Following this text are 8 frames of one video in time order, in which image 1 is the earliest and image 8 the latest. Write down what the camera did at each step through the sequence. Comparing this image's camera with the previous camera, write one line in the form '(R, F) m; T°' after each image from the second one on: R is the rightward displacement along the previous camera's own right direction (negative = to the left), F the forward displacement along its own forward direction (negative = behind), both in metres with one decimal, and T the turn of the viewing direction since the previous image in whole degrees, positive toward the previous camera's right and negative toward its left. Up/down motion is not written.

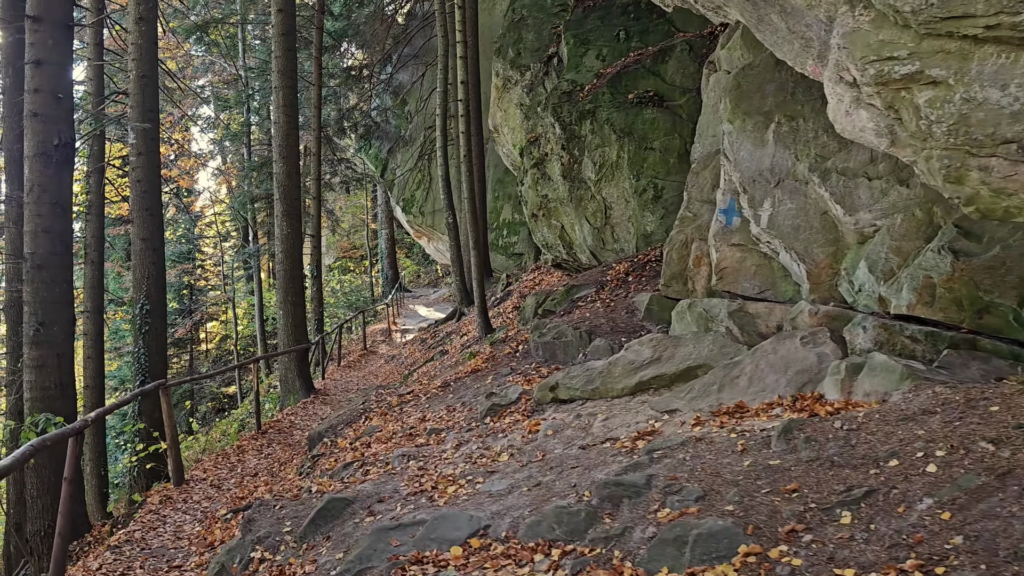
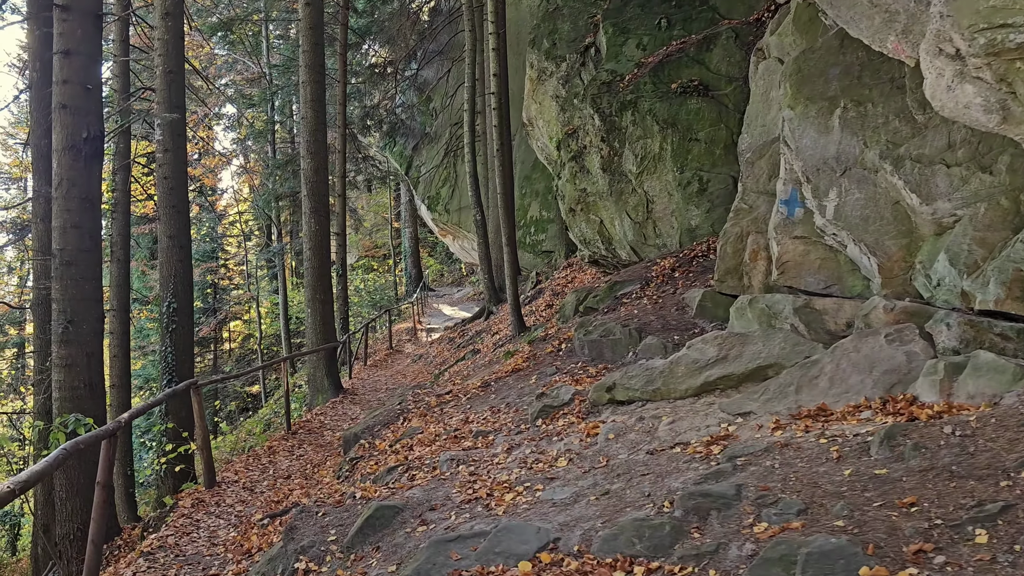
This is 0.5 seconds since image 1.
(-0.2, +0.3) m; -1°
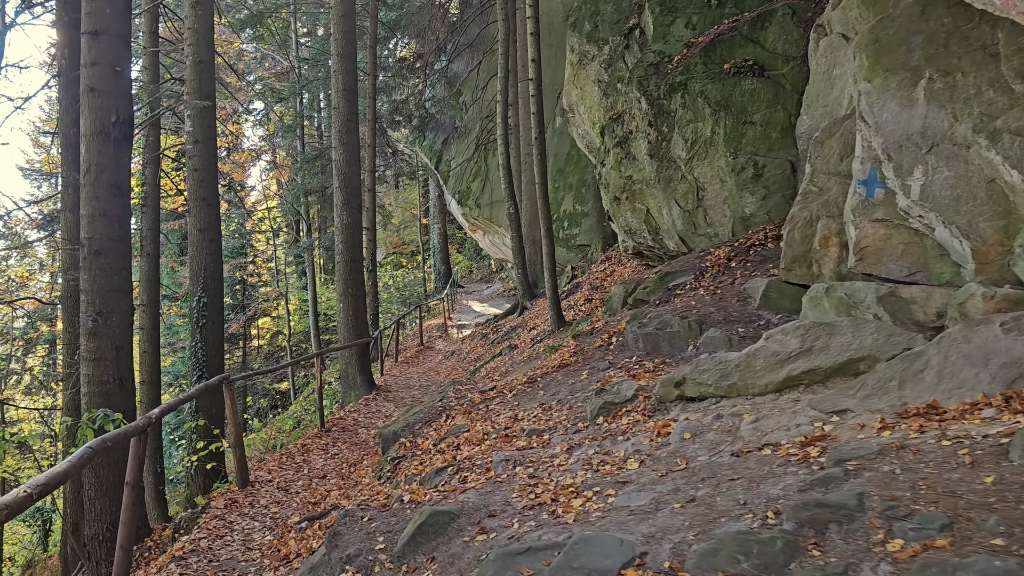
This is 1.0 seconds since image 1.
(-0.2, +0.4) m; -2°
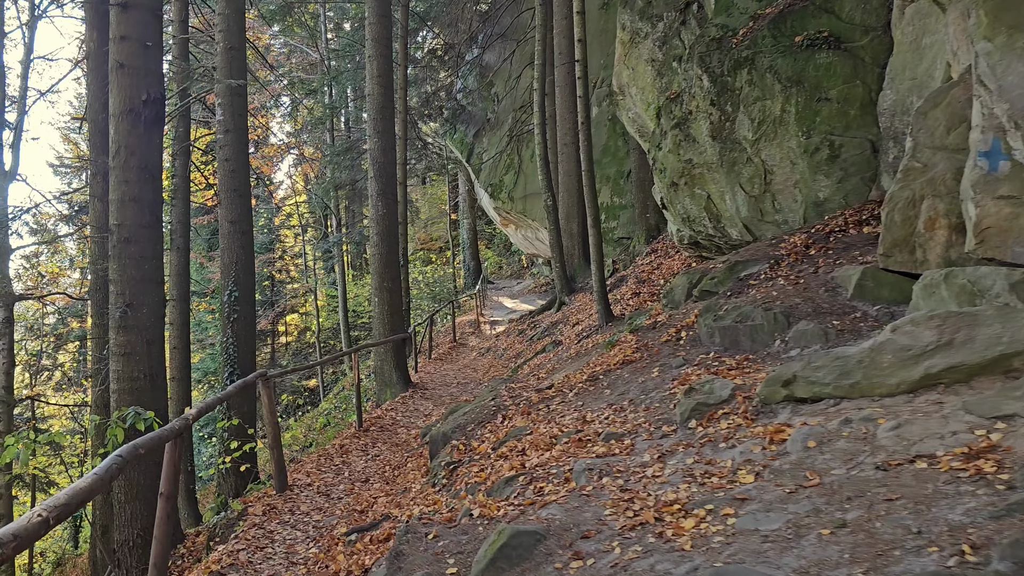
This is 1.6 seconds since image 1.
(-0.3, +0.6) m; -2°
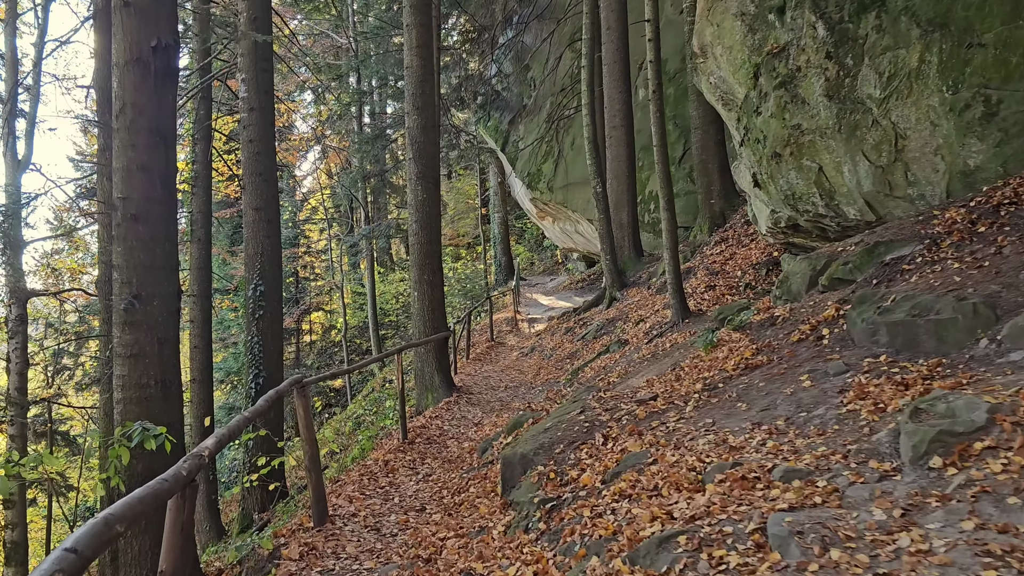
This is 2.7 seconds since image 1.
(-0.5, +1.3) m; -1°
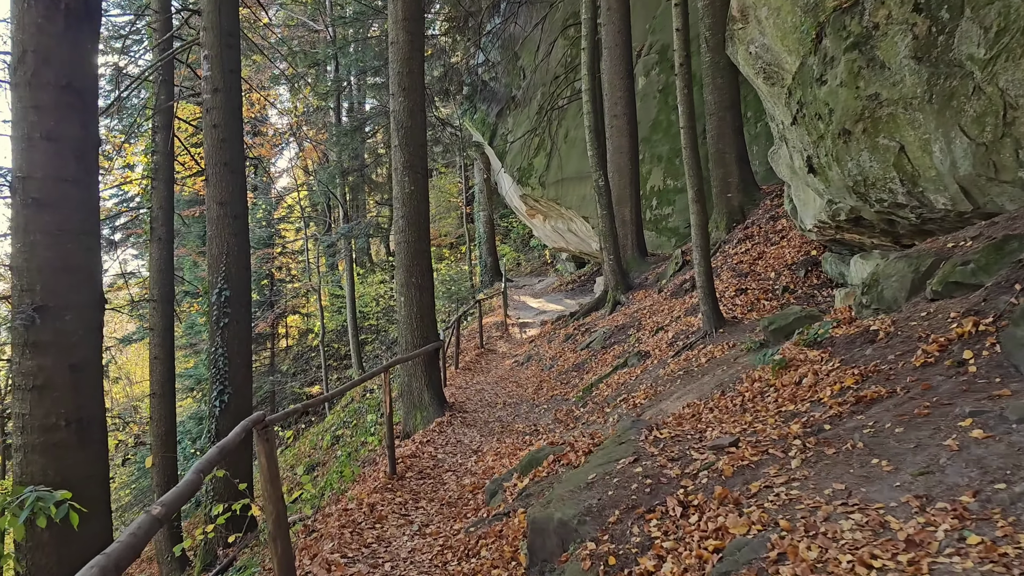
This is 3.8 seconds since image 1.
(-0.3, +1.4) m; +1°
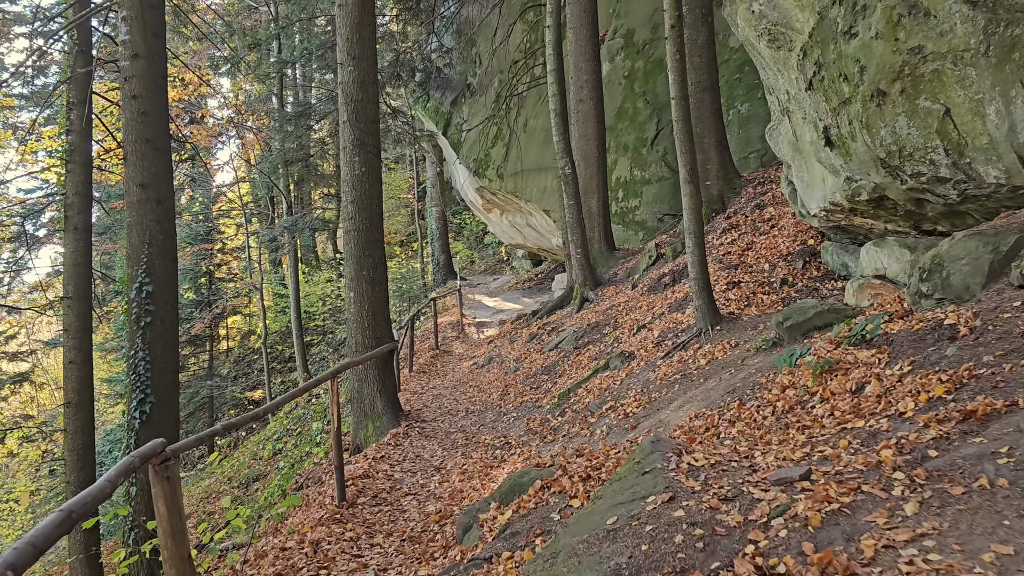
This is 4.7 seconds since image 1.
(-0.2, +1.1) m; +3°
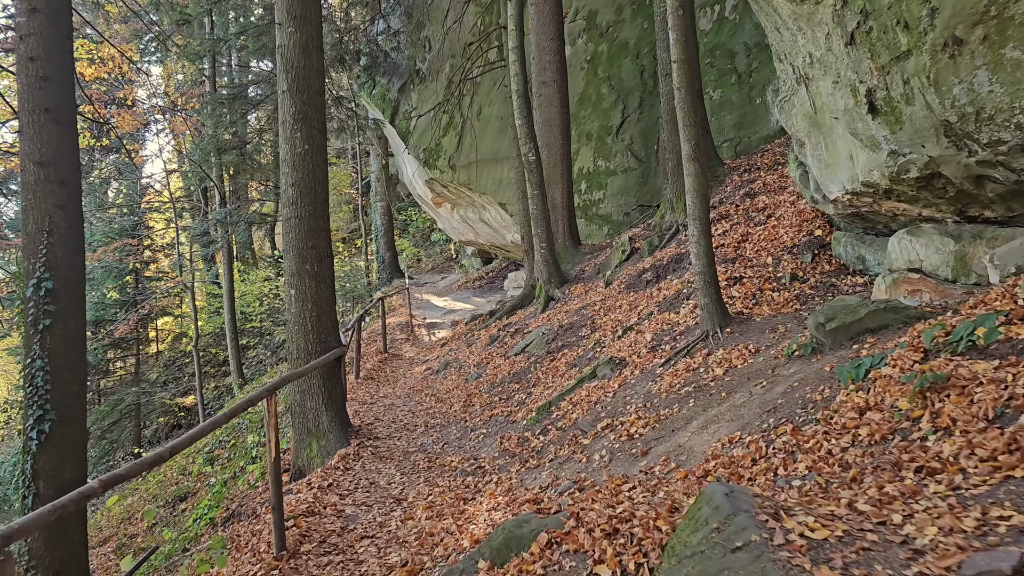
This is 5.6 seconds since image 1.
(-0.2, +1.2) m; +4°
